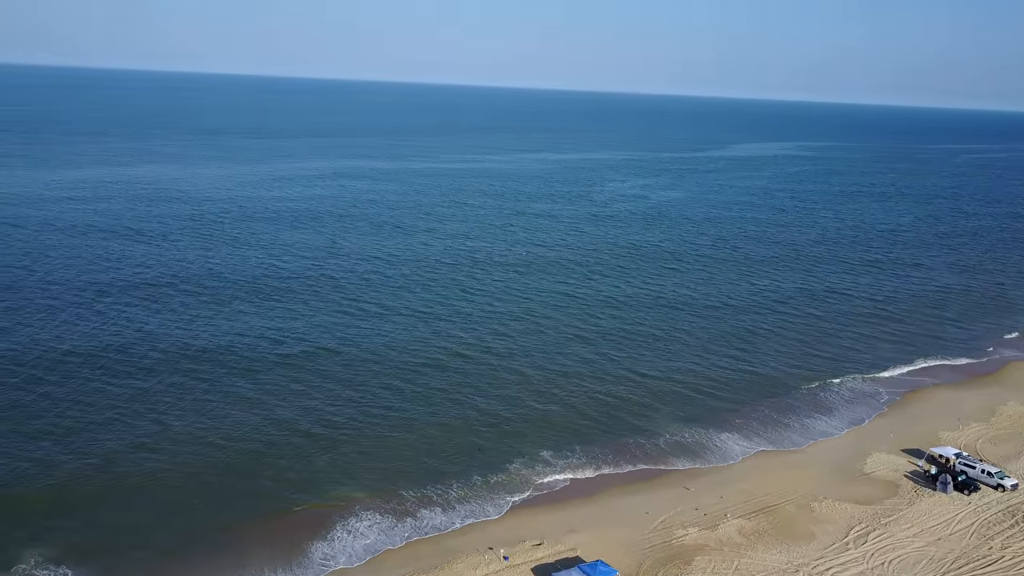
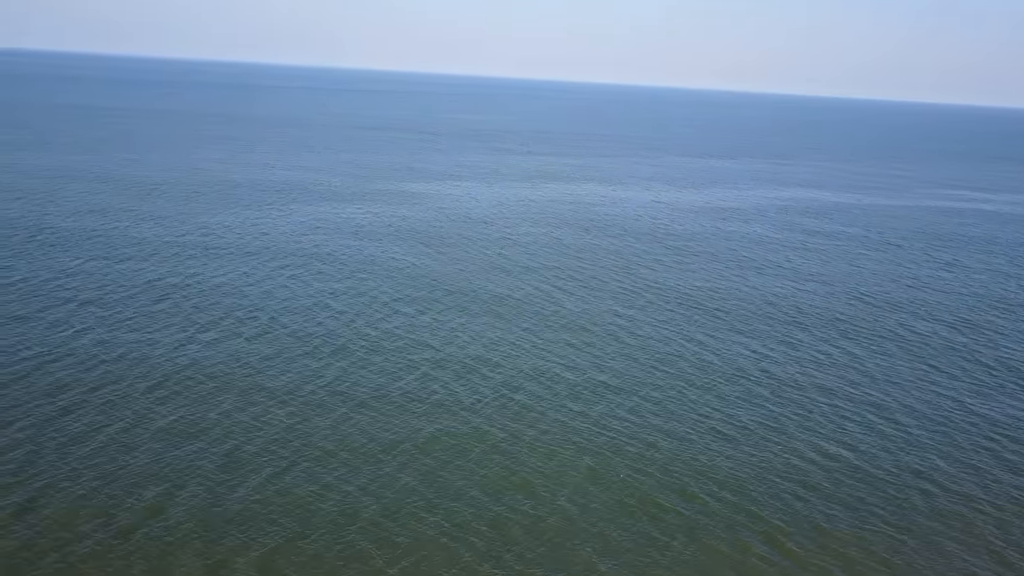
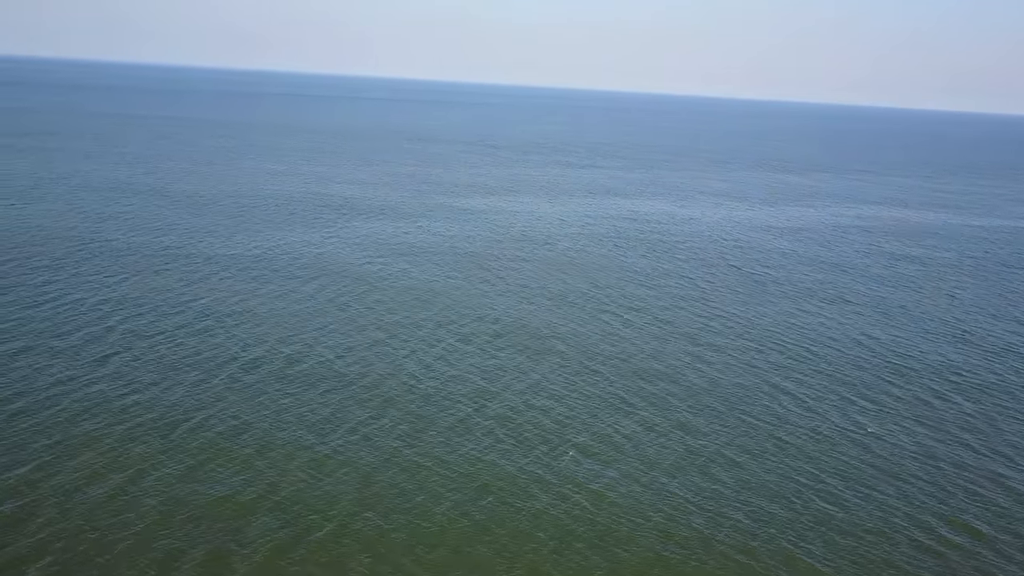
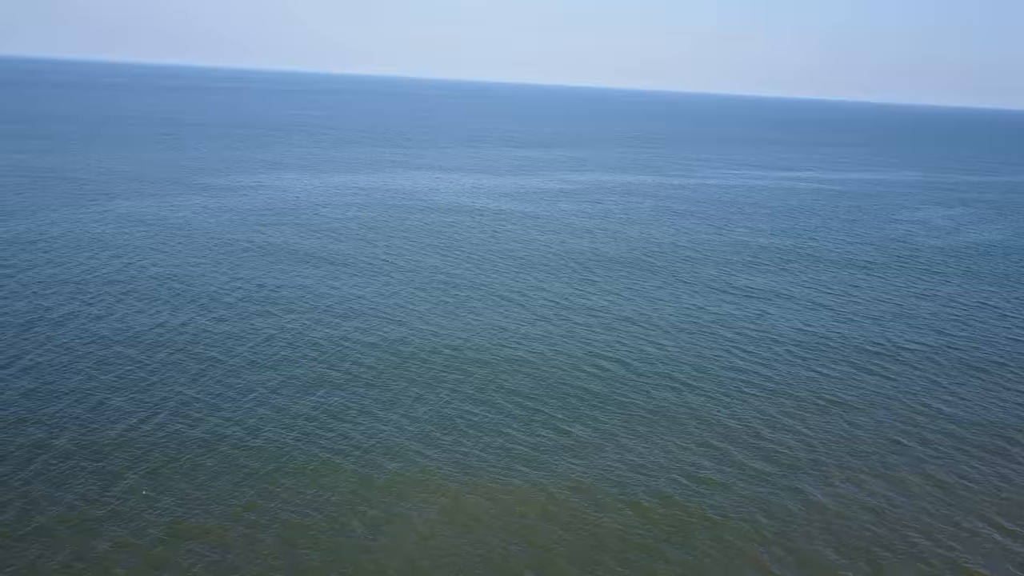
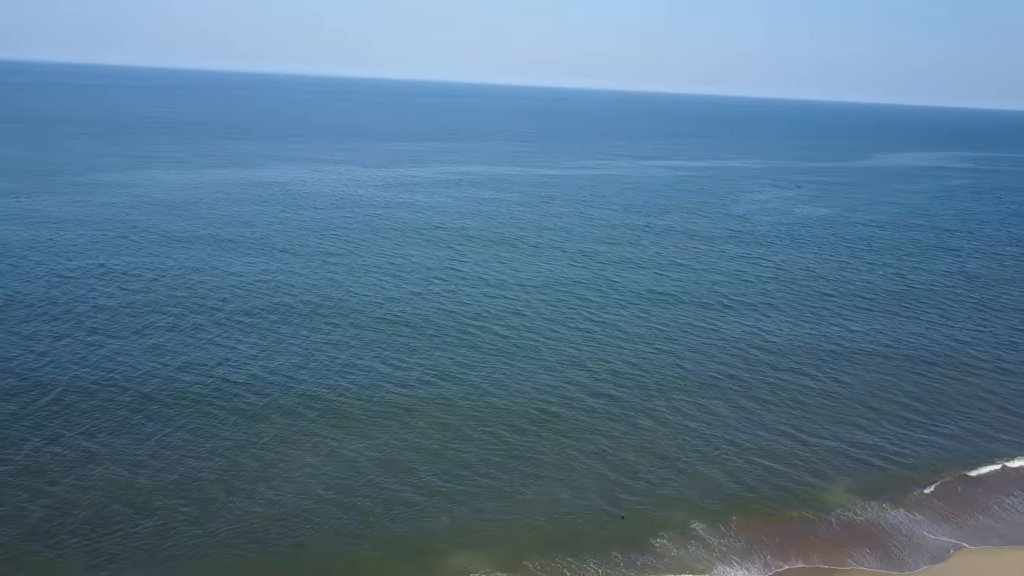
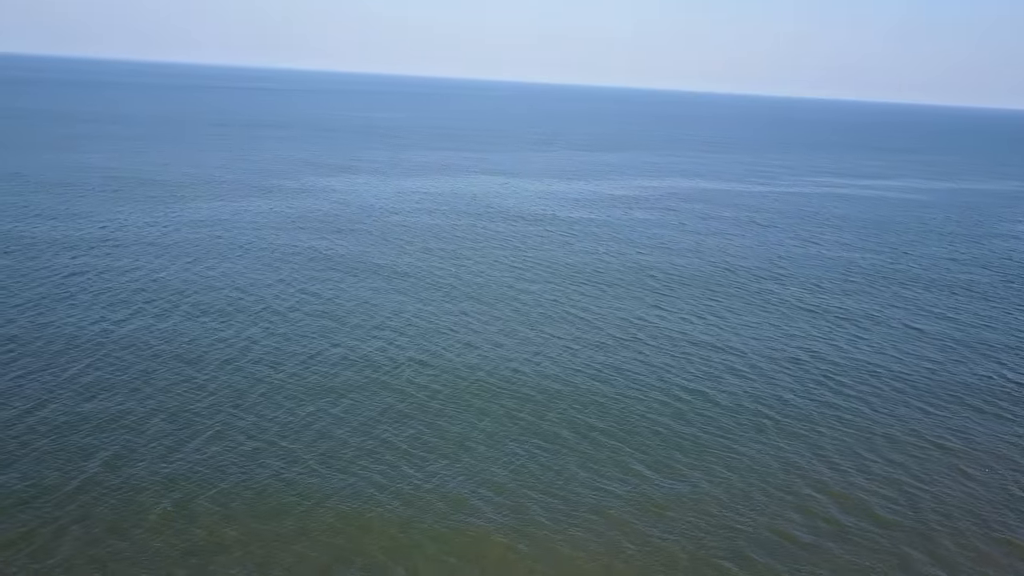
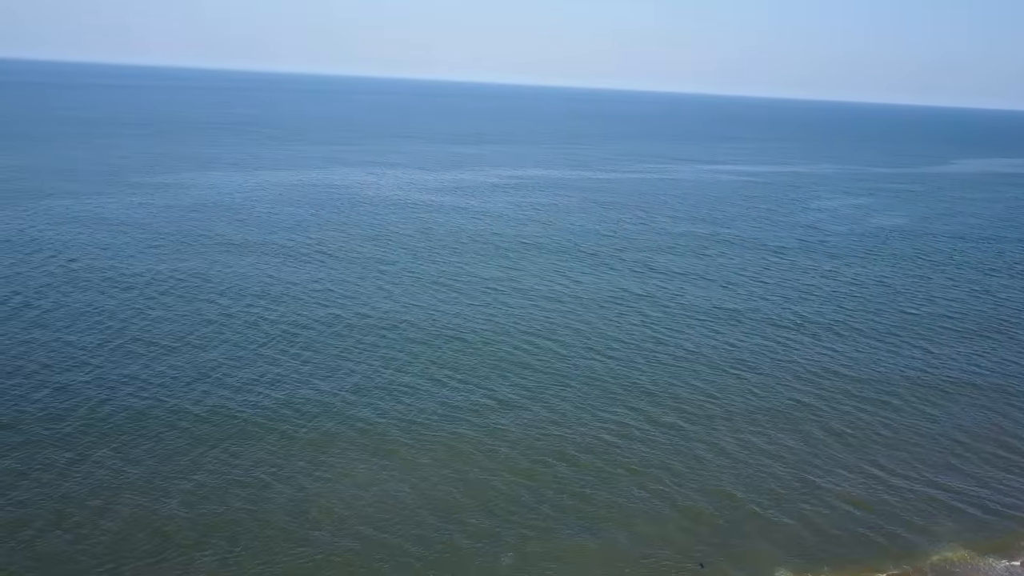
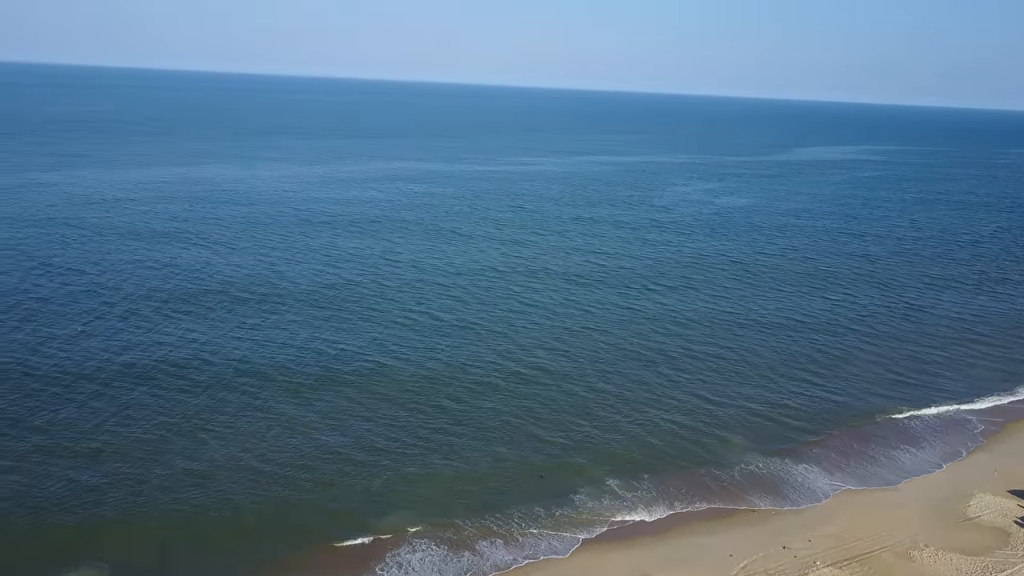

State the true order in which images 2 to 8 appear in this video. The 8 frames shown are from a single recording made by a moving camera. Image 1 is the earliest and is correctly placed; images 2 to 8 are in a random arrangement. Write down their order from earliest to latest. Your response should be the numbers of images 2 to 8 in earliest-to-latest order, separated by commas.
8, 5, 7, 4, 6, 2, 3
